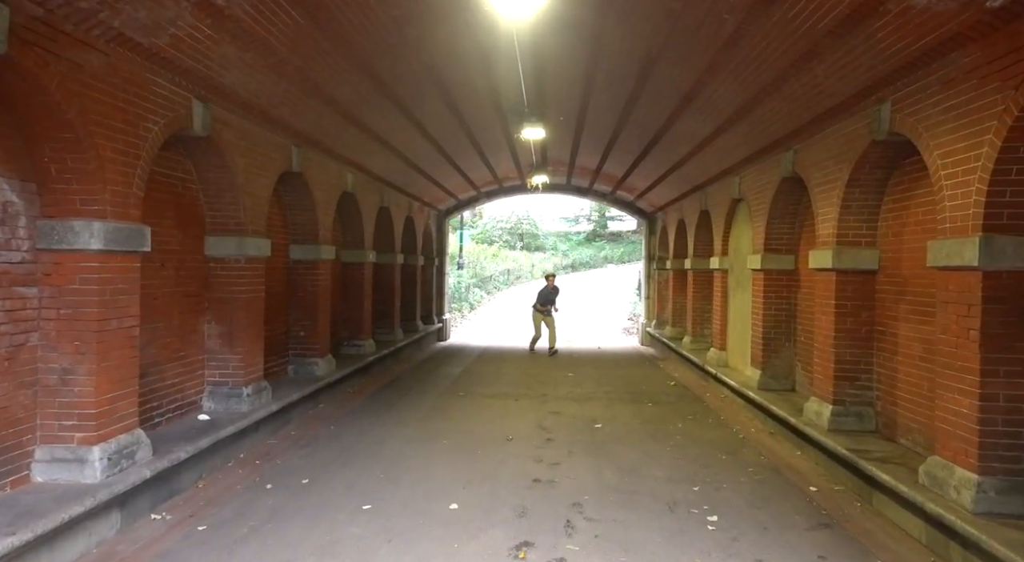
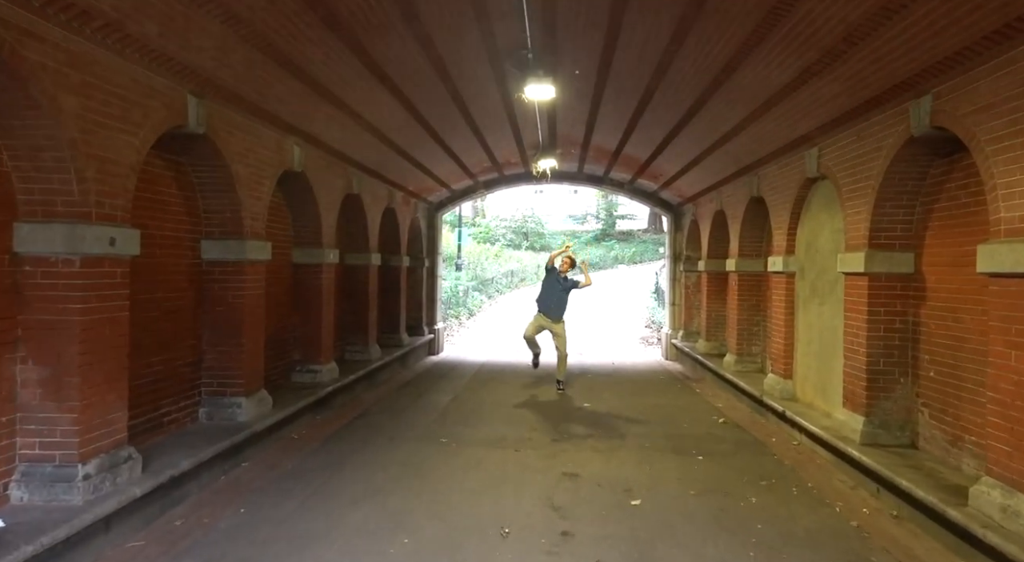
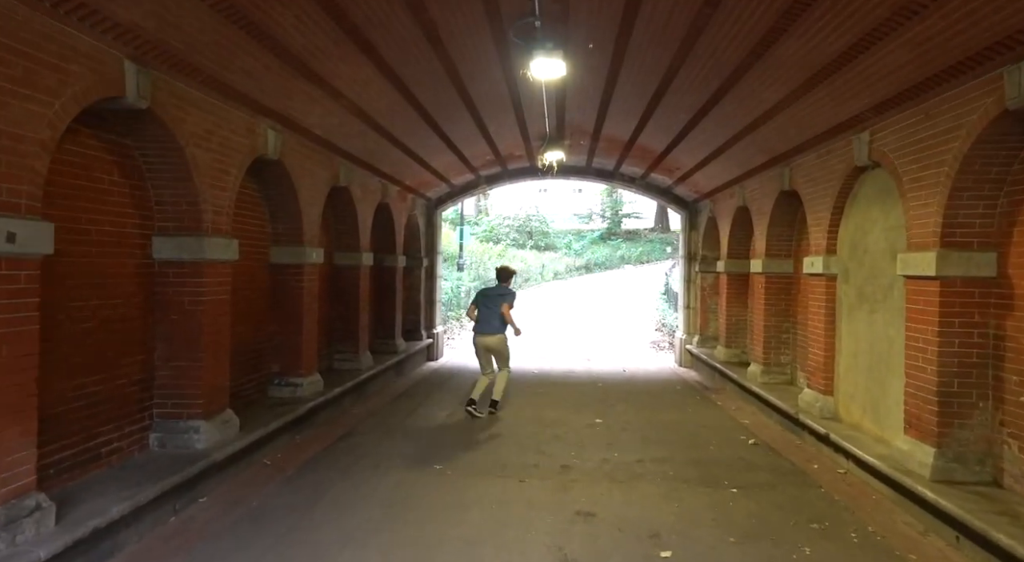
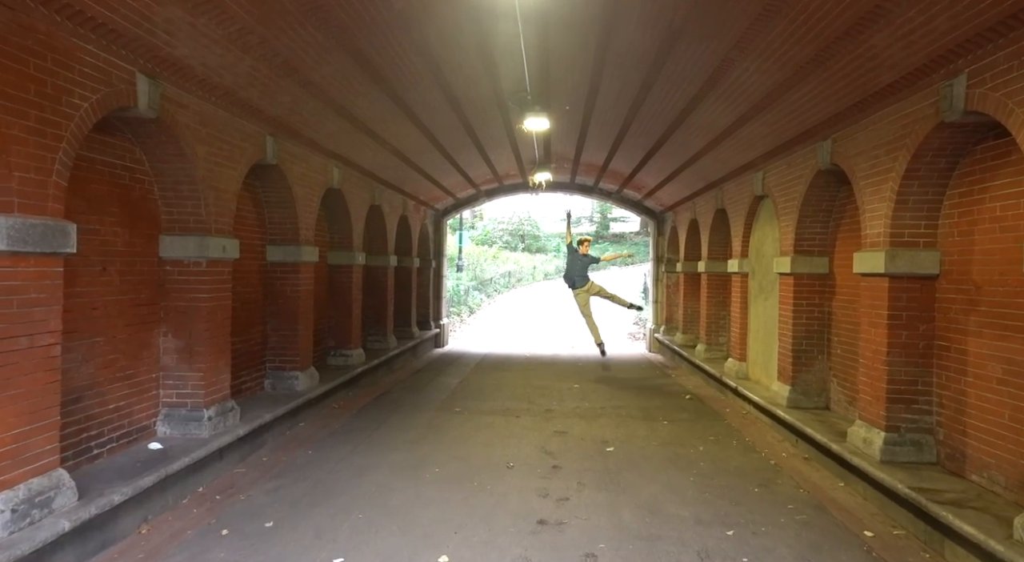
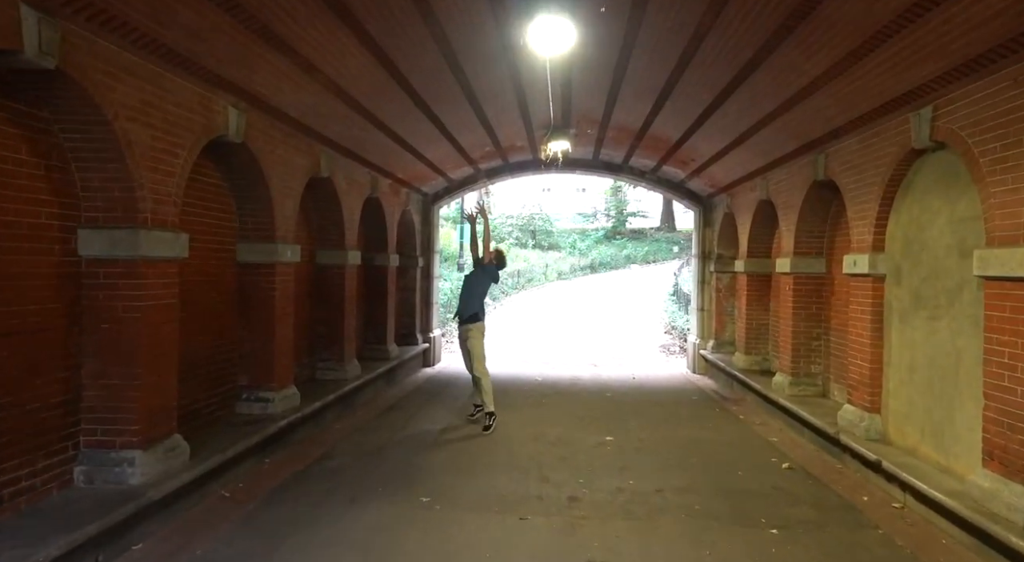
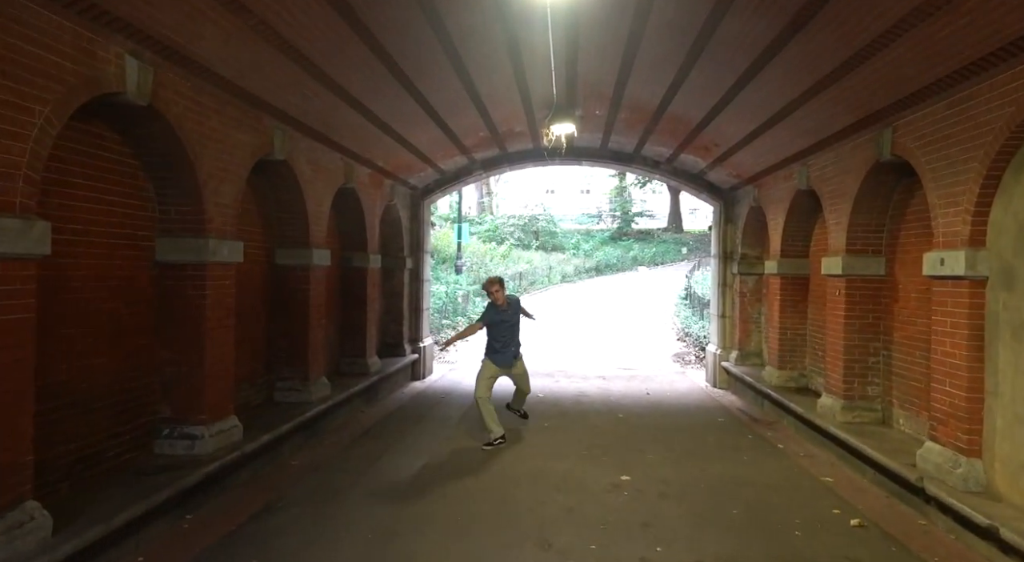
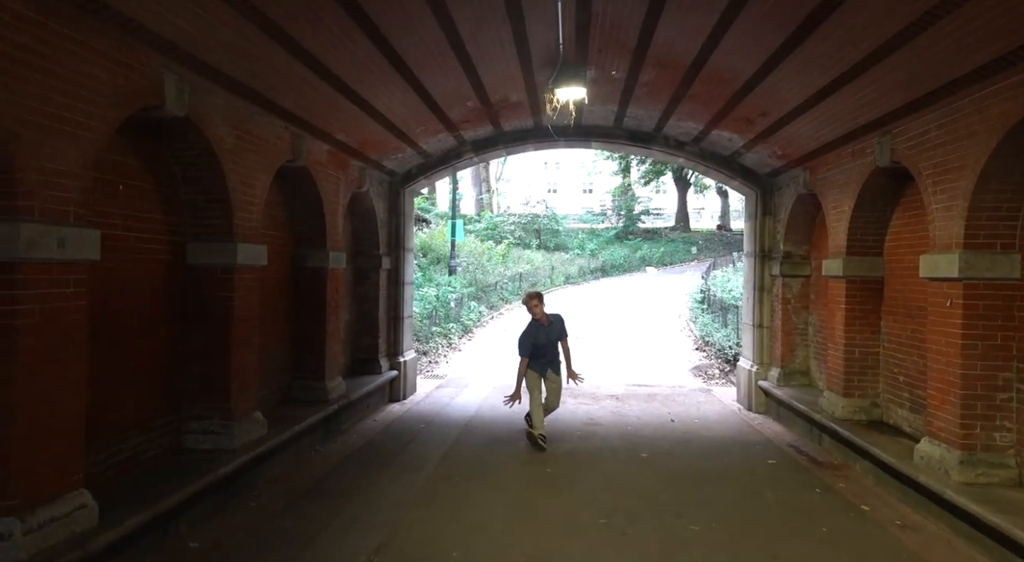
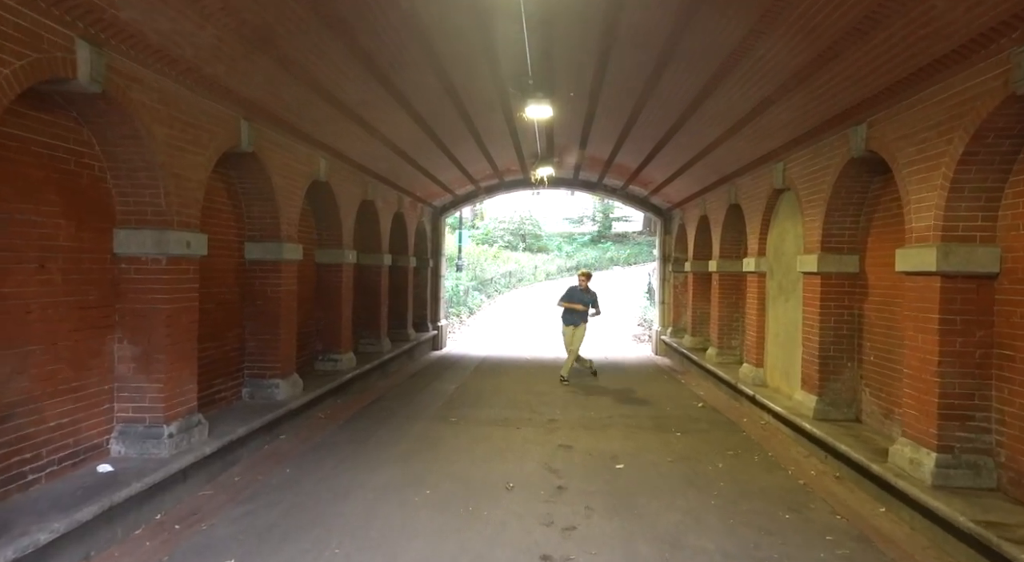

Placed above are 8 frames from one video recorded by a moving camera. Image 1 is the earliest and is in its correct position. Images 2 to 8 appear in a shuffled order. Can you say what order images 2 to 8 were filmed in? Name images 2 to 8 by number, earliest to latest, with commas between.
4, 8, 2, 3, 5, 6, 7
